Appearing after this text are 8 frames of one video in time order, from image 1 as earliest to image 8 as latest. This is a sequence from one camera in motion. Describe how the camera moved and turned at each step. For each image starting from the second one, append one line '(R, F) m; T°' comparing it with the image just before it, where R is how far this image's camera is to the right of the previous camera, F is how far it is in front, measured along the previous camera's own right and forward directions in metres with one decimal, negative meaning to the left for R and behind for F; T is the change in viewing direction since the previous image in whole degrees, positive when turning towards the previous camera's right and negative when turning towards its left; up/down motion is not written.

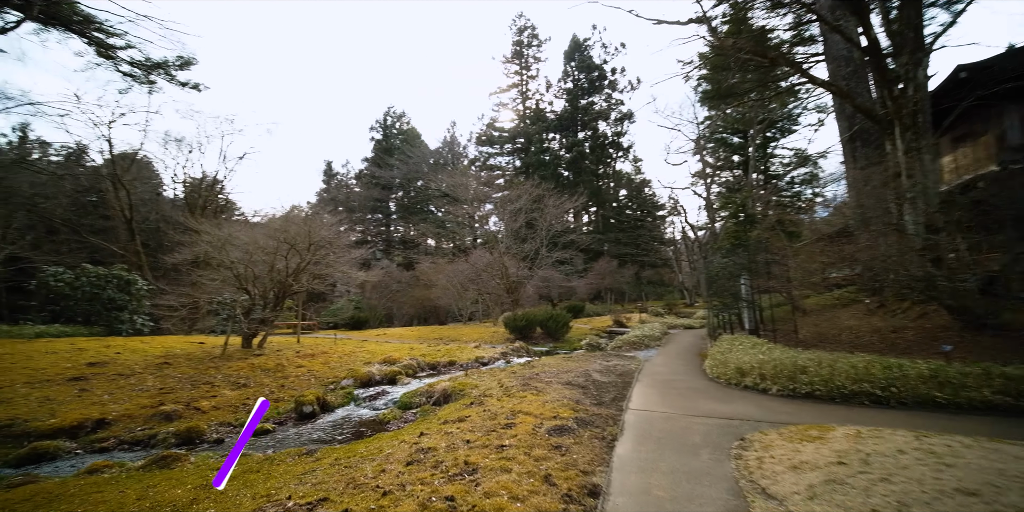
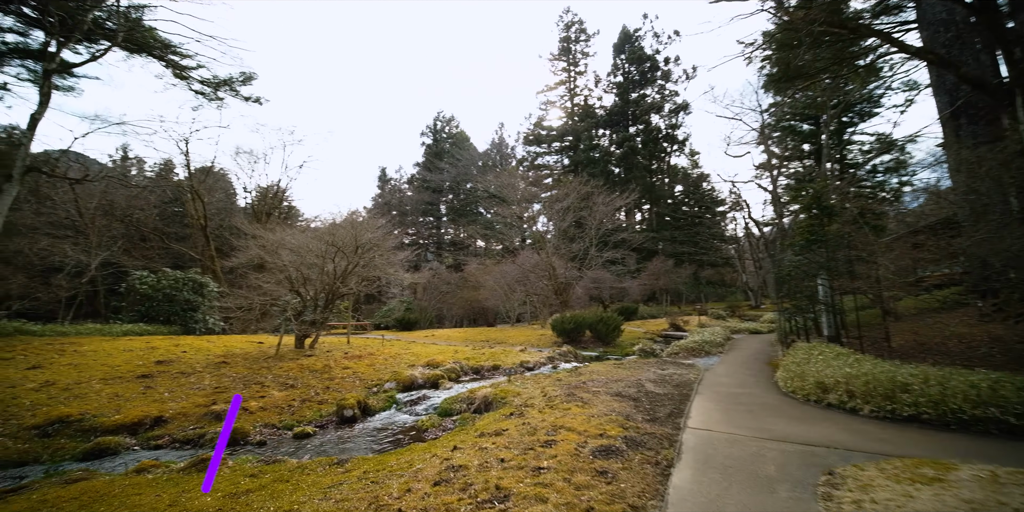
(+0.1, +0.5) m; -7°
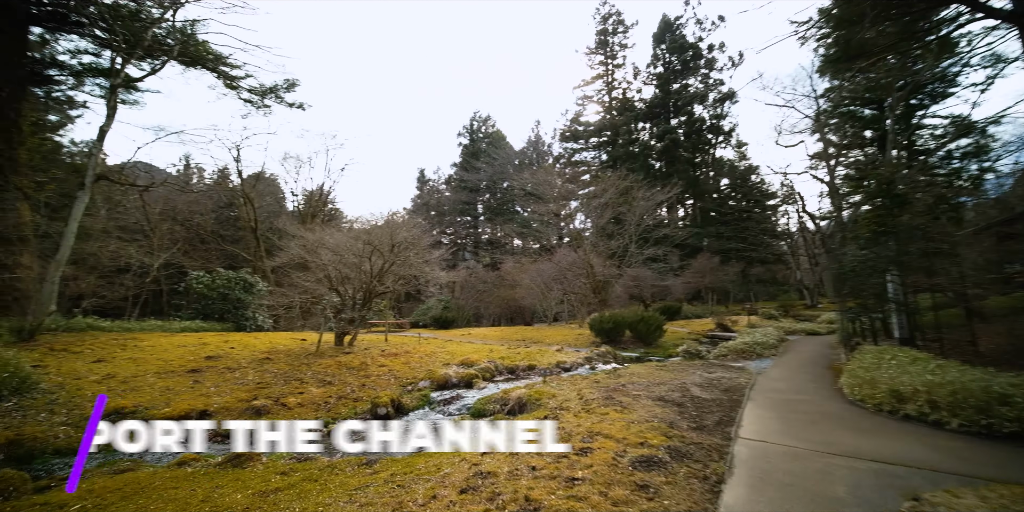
(+0.1, +0.3) m; -5°
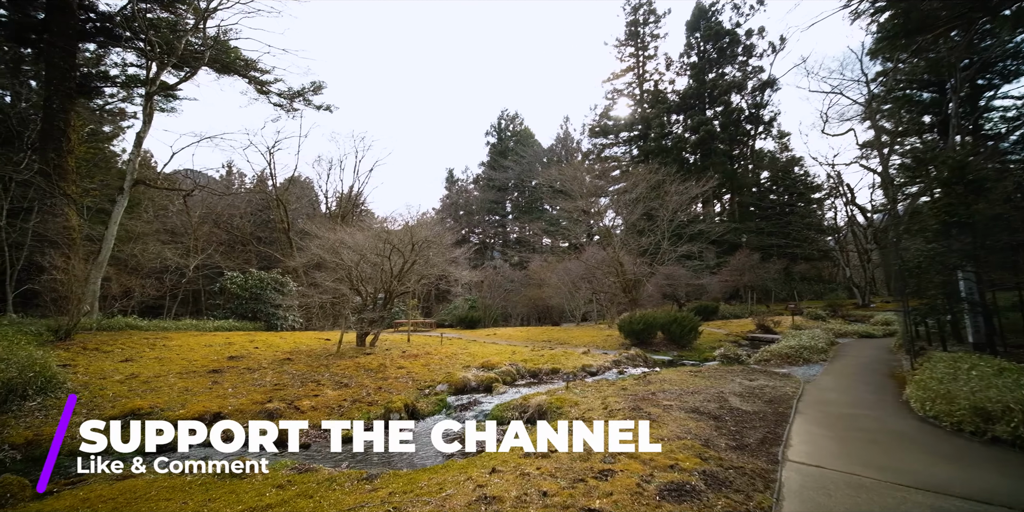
(+0.2, +0.5) m; -4°
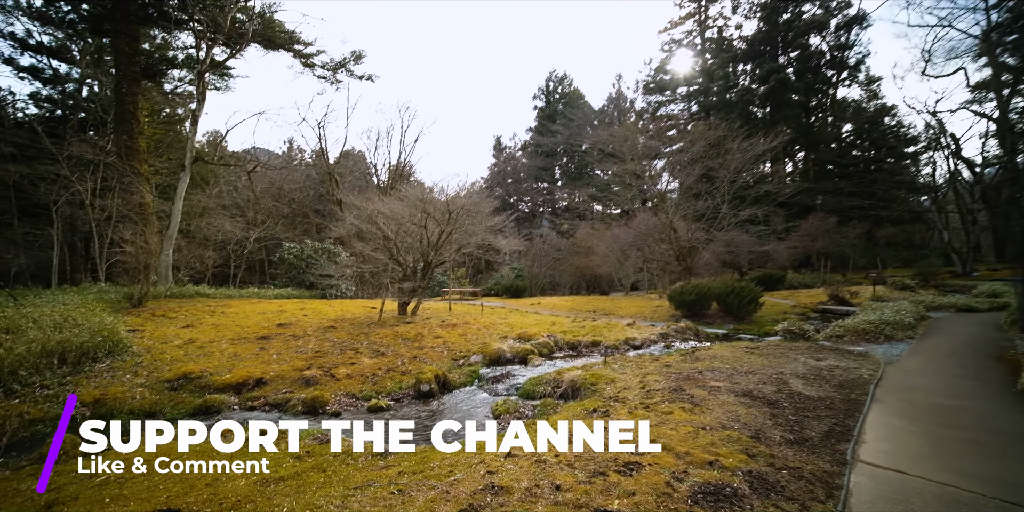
(+0.3, +0.5) m; -7°
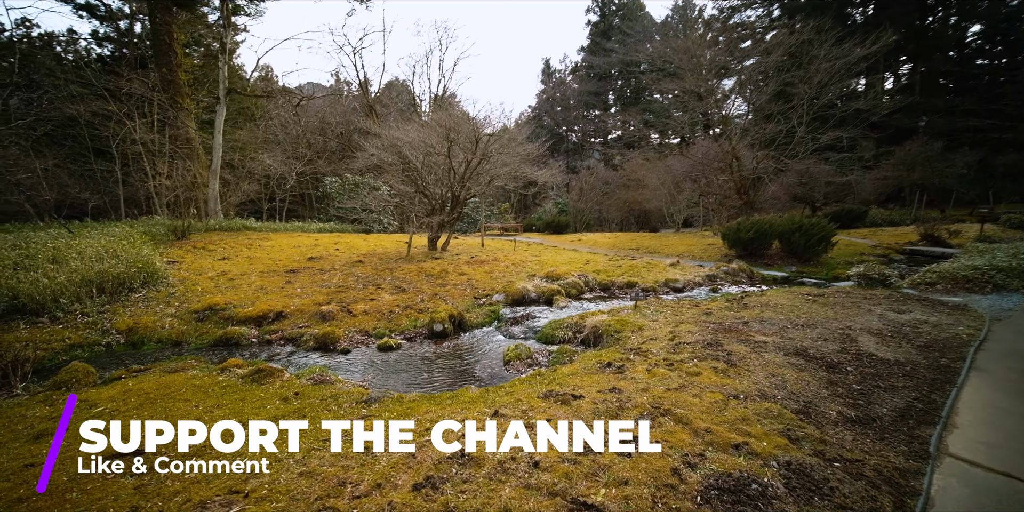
(+0.5, +0.7) m; -7°
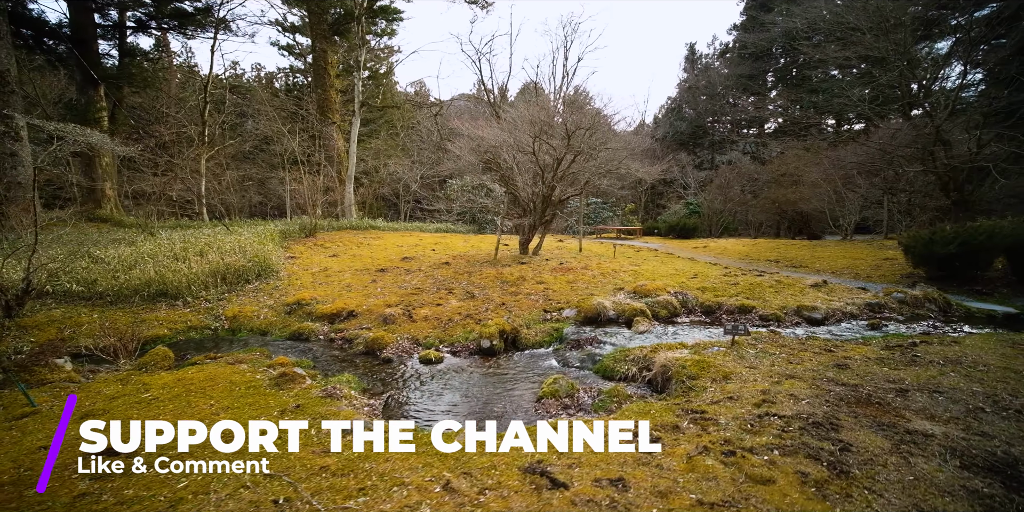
(+1.0, +1.0) m; -19°
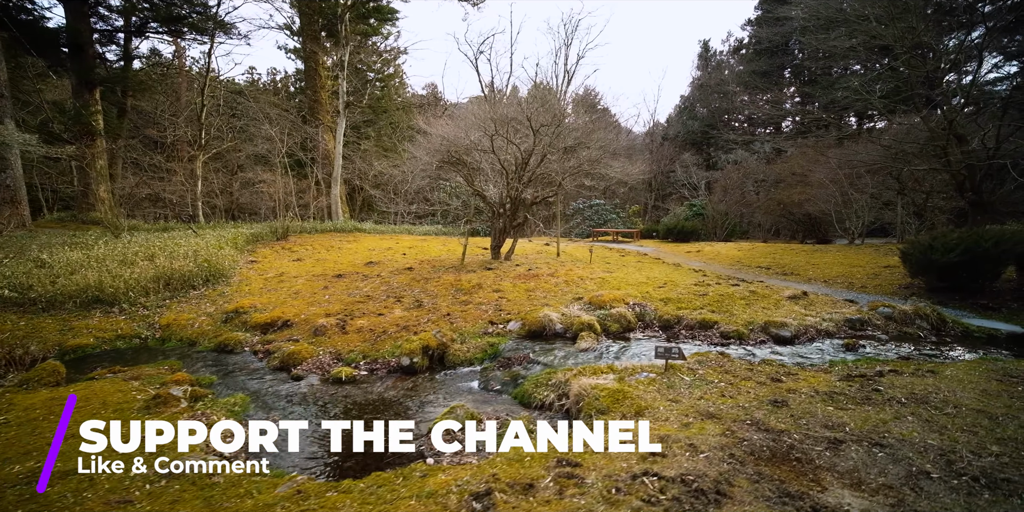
(+1.2, +0.6) m; -3°
